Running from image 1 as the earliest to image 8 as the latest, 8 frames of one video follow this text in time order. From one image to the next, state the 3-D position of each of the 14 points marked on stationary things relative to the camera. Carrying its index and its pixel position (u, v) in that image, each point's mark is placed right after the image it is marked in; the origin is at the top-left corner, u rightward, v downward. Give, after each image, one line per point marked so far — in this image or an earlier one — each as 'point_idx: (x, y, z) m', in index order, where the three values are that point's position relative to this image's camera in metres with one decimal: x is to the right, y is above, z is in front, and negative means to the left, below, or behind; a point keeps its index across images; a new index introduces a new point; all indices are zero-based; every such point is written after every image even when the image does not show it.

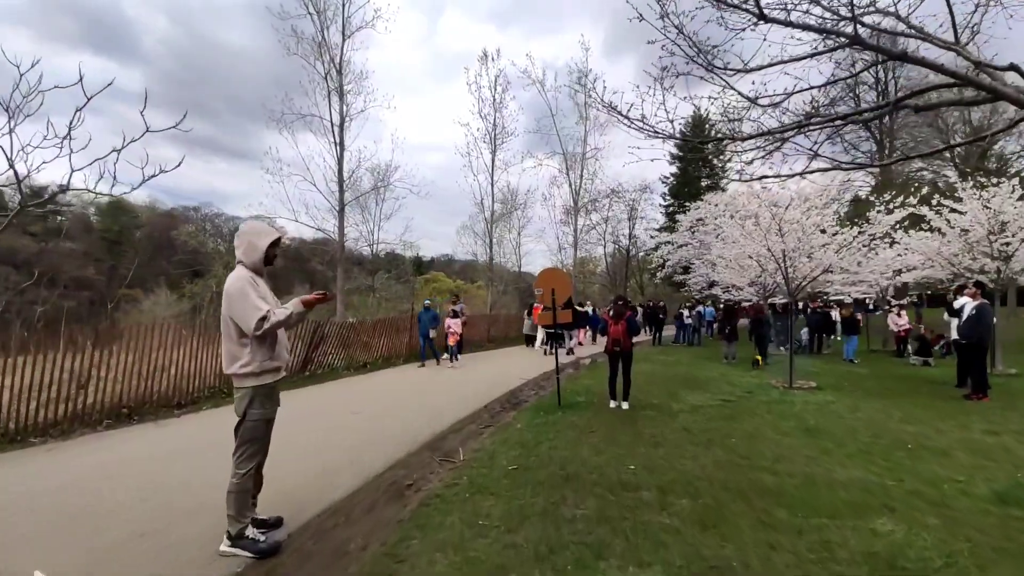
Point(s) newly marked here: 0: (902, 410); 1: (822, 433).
0: (+7.9, -2.5, +9.6) m
1: (+5.2, -2.5, +7.9) m
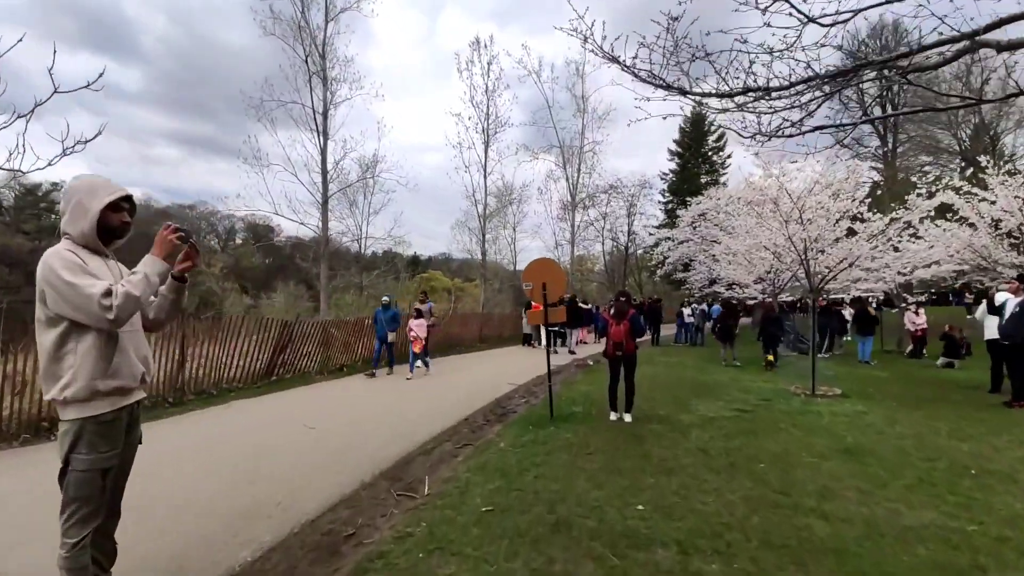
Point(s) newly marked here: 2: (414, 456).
0: (+7.7, -2.4, +8.3) m
1: (+4.9, -2.4, +6.6) m
2: (-1.4, -2.4, +6.6) m
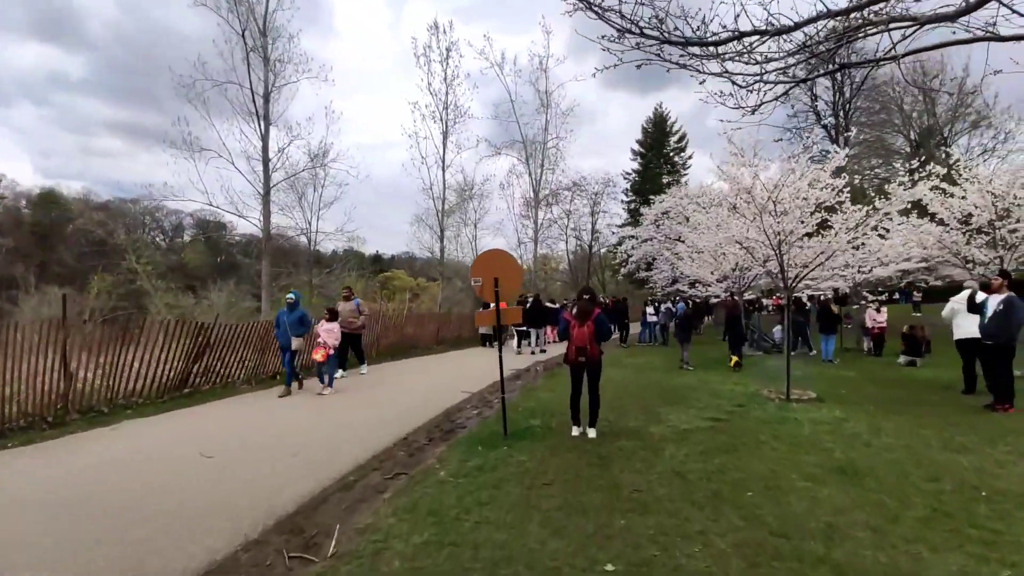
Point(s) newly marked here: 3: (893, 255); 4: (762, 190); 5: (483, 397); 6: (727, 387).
0: (+6.8, -2.3, +7.6) m
1: (+4.2, -2.3, +5.7) m
2: (-2.1, -2.3, +5.3) m
3: (+15.2, +1.4, +18.3) m
4: (+9.8, +3.8, +18.9) m
5: (-0.7, -2.5, +10.8) m
6: (+5.5, -2.5, +12.1) m
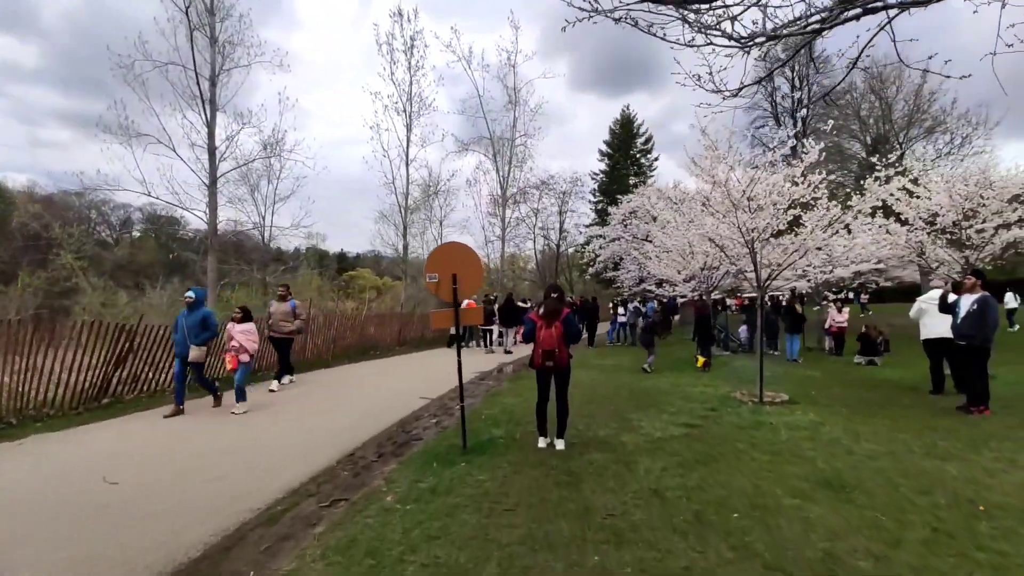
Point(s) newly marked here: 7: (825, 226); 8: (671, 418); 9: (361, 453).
0: (+6.2, -2.3, +7.4) m
1: (+3.8, -2.3, +5.3) m
2: (-2.5, -2.3, +4.4) m
3: (+13.9, +1.3, +18.5) m
4: (+8.5, +3.8, +18.8) m
5: (-1.5, -2.5, +10.0) m
6: (+4.6, -2.5, +11.7) m
7: (+12.3, +2.5, +18.3) m
8: (+2.9, -2.4, +8.7) m
9: (-2.2, -2.4, +6.8) m
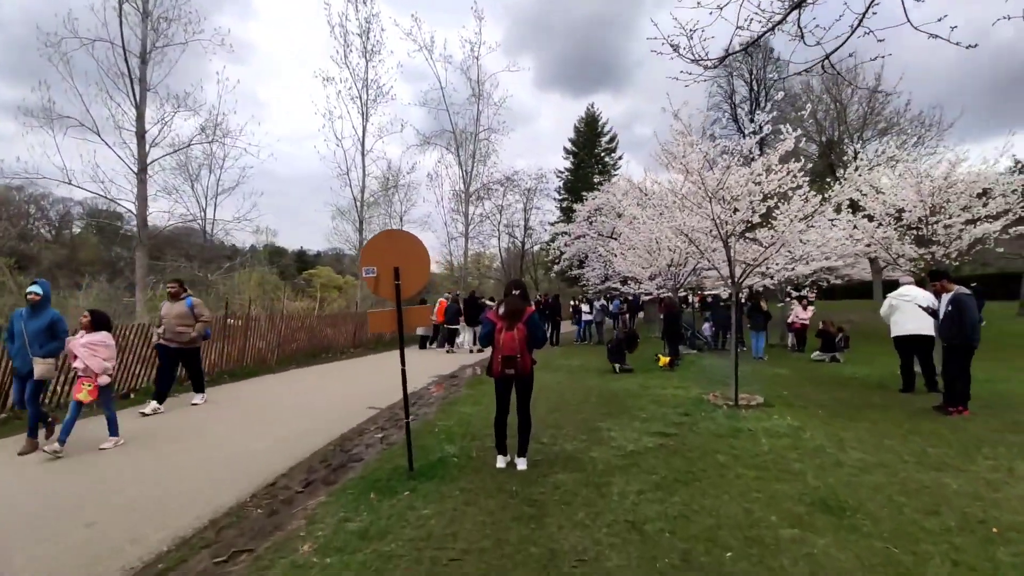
0: (+5.6, -2.2, +6.9) m
1: (+3.3, -2.2, +4.6) m
2: (-2.9, -2.3, +3.3) m
3: (+12.4, +1.5, +18.5) m
4: (+7.0, +3.9, +18.4) m
5: (-2.3, -2.4, +8.9) m
6: (+3.7, -2.4, +11.1) m
7: (+10.9, +2.6, +18.2) m
8: (+2.2, -2.3, +7.9) m
9: (-2.8, -2.3, +5.7) m
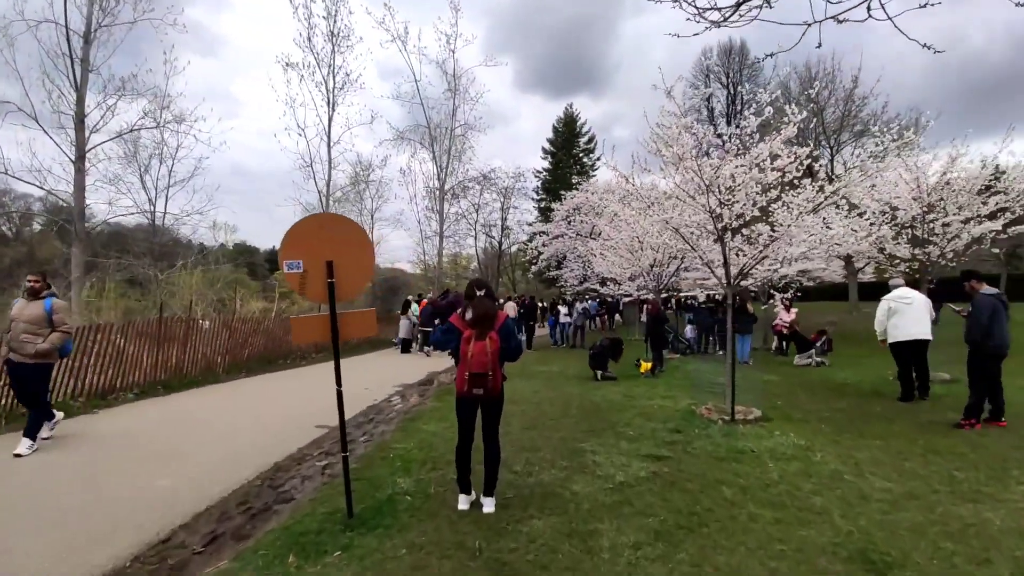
0: (+5.2, -2.3, +6.0) m
1: (+3.0, -2.2, +3.7) m
2: (-3.1, -2.2, +2.1) m
3: (+11.4, +1.4, +18.0) m
4: (+6.1, +3.9, +17.6) m
5: (-2.8, -2.4, +7.7) m
6: (+3.1, -2.4, +10.1) m
7: (+9.9, +2.5, +17.6) m
8: (+1.8, -2.3, +6.9) m
9: (-3.1, -2.3, +4.5) m
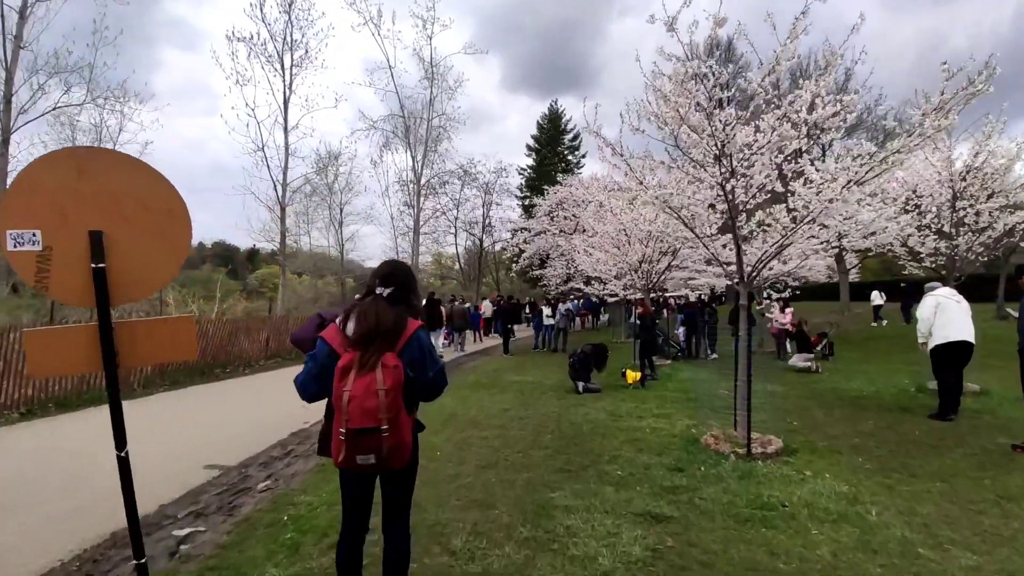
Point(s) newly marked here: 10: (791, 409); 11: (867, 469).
0: (+4.7, -2.2, +4.3) m
1: (+2.5, -2.2, +1.9) m
2: (-3.6, -2.2, +0.1) m
3: (+10.5, +1.4, +16.5) m
4: (+5.2, +3.9, +15.9) m
5: (-3.4, -2.4, +5.8) m
6: (+2.4, -2.4, +8.4) m
7: (+9.1, +2.6, +16.0) m
8: (+1.2, -2.3, +5.1) m
9: (-3.6, -2.3, +2.5) m
10: (+5.4, -2.4, +9.0) m
11: (+4.7, -2.3, +6.2) m
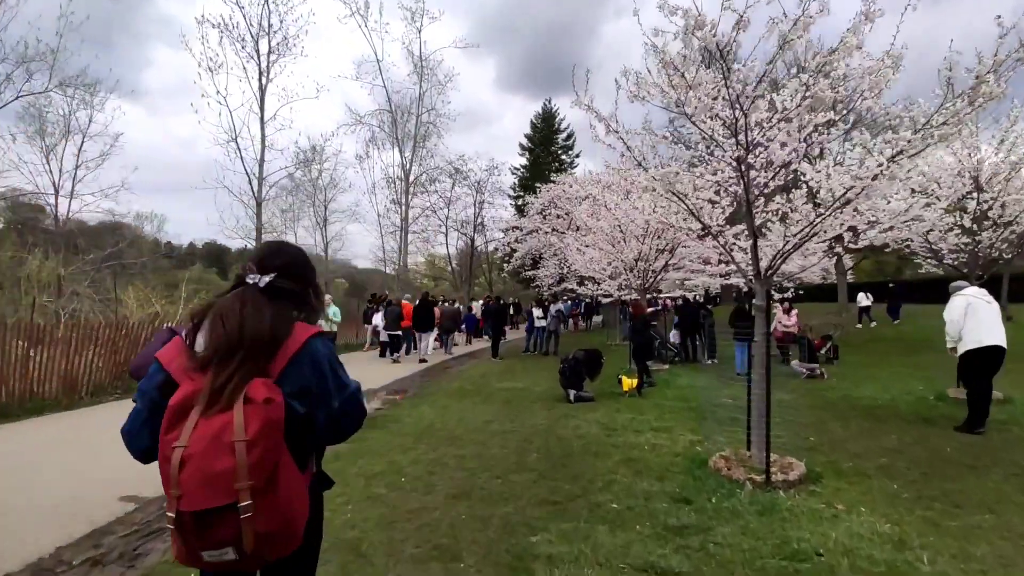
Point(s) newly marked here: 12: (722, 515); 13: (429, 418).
0: (+4.4, -2.2, +3.4) m
1: (+2.3, -2.1, +1.0) m
2: (-3.8, -2.1, -0.9) m
3: (+10.2, +1.4, +15.7) m
4: (+4.8, +3.9, +15.0) m
5: (-3.6, -2.3, +4.8) m
6: (+2.1, -2.4, +7.4) m
7: (+8.7, +2.6, +15.2) m
8: (+0.9, -2.3, +4.2) m
9: (-3.8, -2.2, +1.5) m
10: (+5.1, -2.4, +8.1) m
11: (+4.4, -2.3, +5.3) m
12: (+2.0, -2.3, +4.5) m
13: (-1.5, -2.4, +8.7) m
